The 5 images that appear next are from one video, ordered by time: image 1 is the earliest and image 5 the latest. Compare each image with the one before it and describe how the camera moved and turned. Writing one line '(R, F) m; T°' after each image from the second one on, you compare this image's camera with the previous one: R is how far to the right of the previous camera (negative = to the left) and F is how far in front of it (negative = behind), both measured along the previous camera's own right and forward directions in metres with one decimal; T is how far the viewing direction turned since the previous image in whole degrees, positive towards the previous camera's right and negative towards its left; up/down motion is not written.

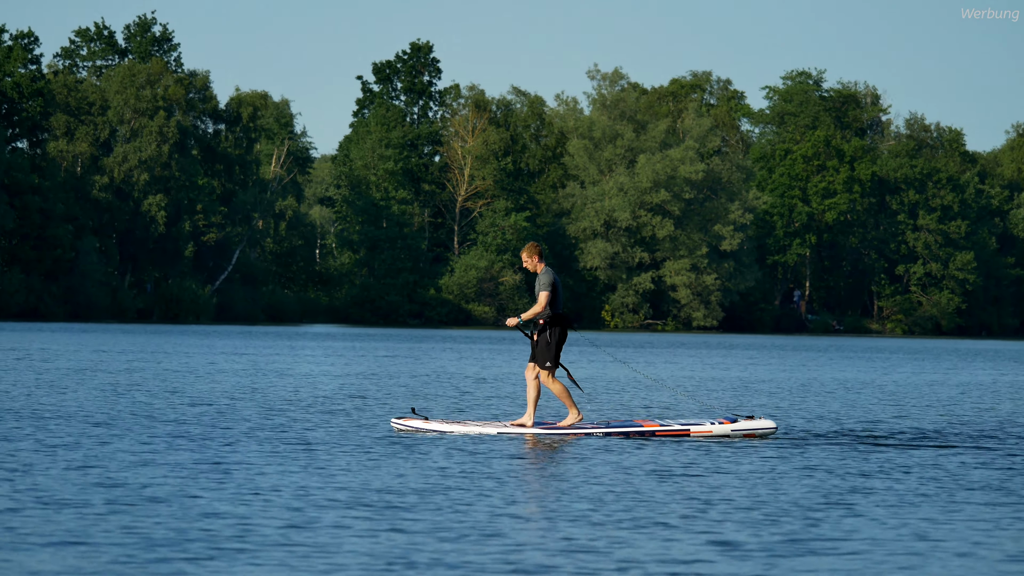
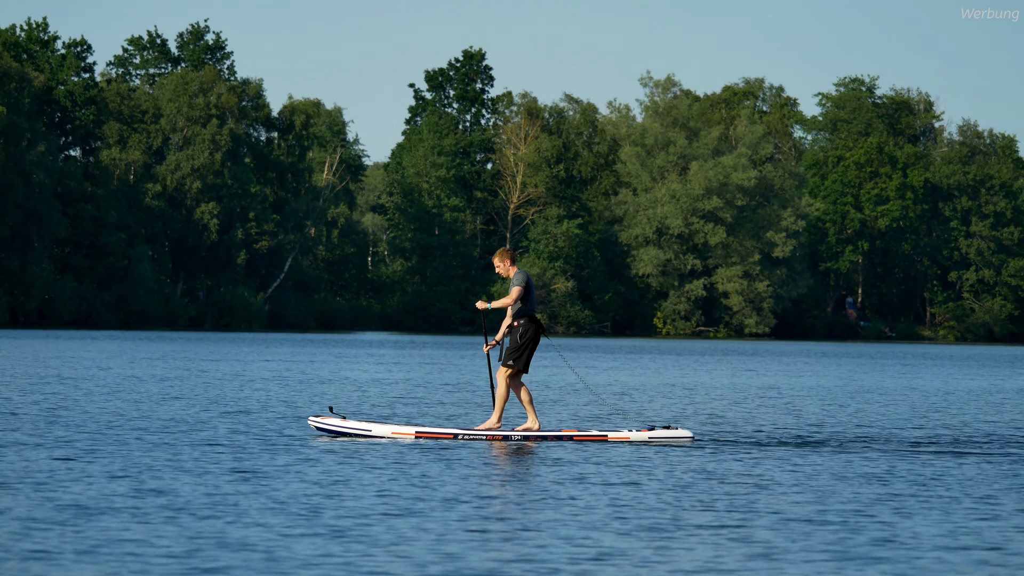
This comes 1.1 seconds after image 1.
(-0.5, 0.0) m; 0°
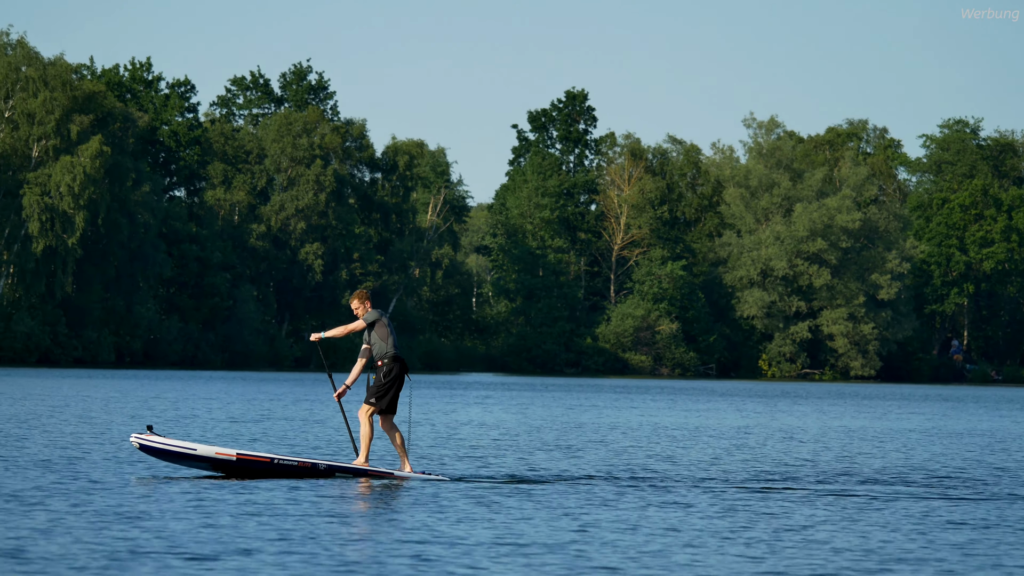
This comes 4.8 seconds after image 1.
(-1.1, +0.1) m; 0°
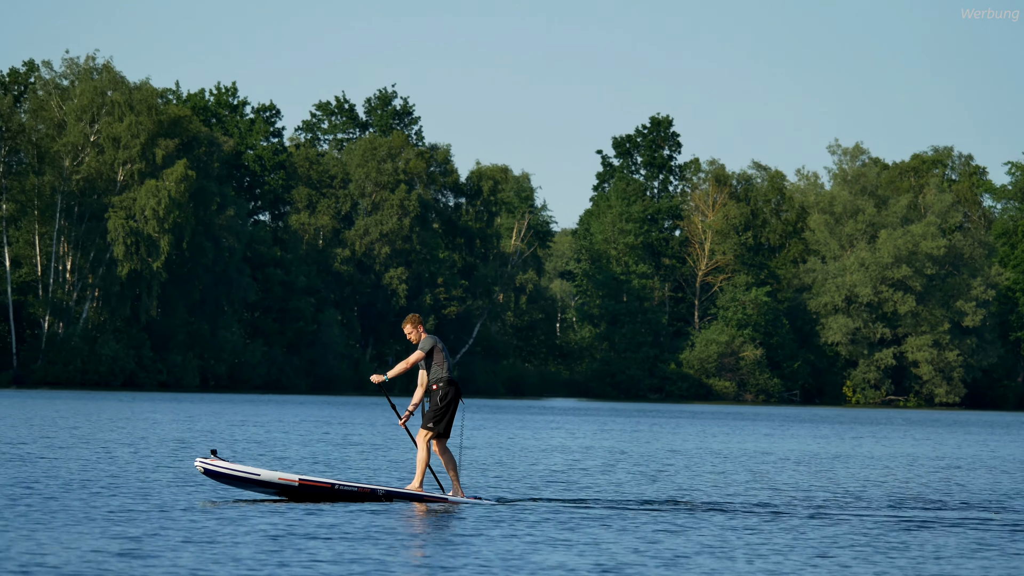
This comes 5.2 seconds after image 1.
(-1.1, 0.0) m; +1°
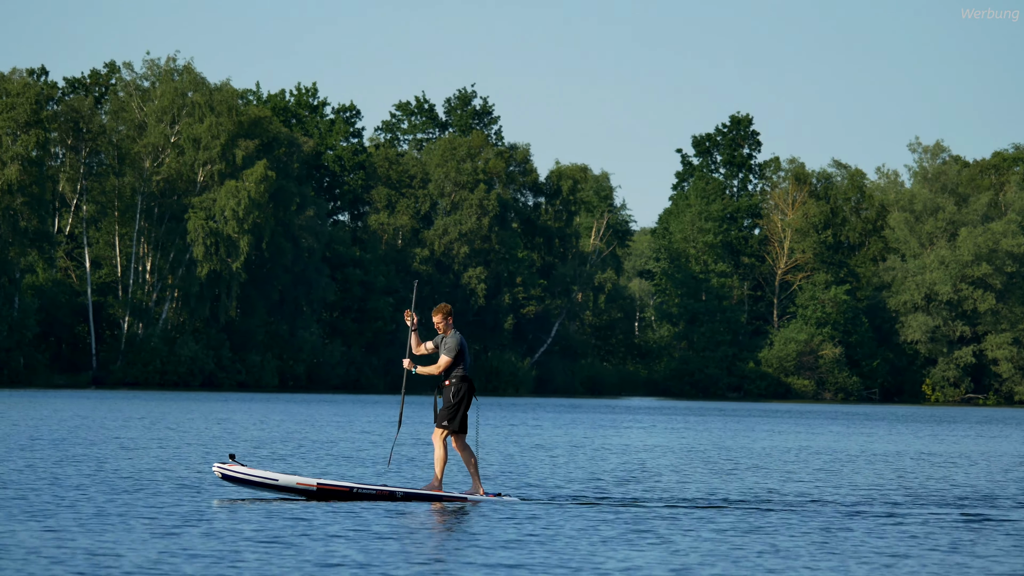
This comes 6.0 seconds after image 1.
(-0.2, -0.1) m; -3°
